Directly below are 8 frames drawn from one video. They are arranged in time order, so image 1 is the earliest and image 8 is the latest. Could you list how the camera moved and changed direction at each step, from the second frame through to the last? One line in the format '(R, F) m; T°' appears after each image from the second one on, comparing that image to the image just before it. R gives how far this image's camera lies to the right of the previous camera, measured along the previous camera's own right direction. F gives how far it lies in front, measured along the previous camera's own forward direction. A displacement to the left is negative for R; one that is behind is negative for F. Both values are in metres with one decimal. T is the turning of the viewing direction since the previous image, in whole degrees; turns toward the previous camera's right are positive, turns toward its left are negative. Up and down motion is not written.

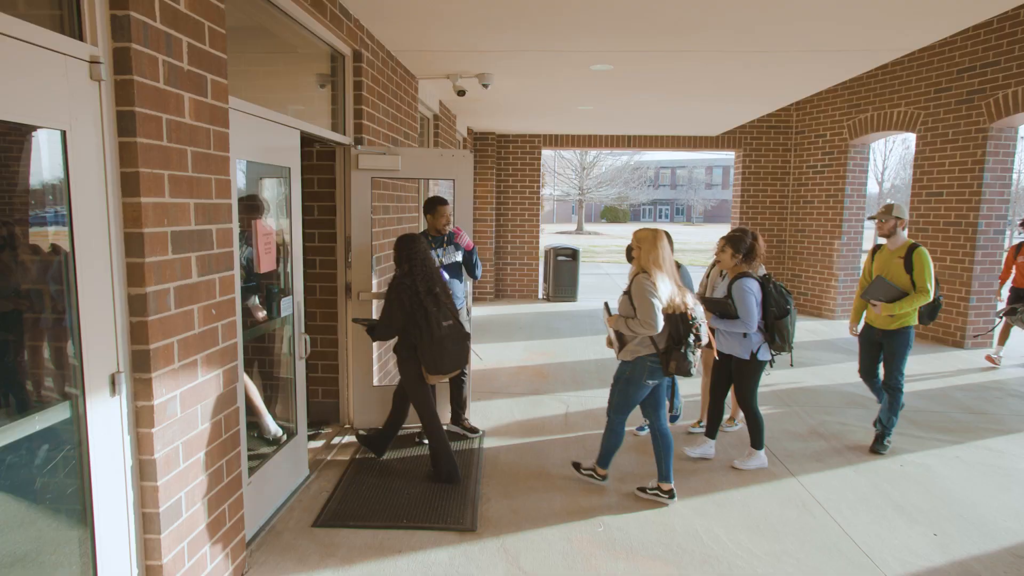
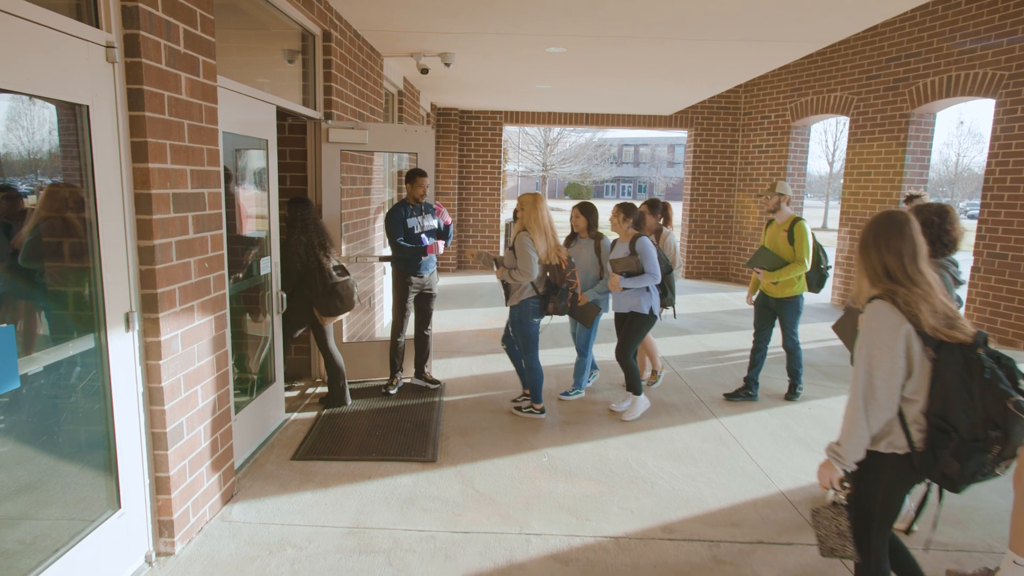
(0.0, -0.4) m; +3°
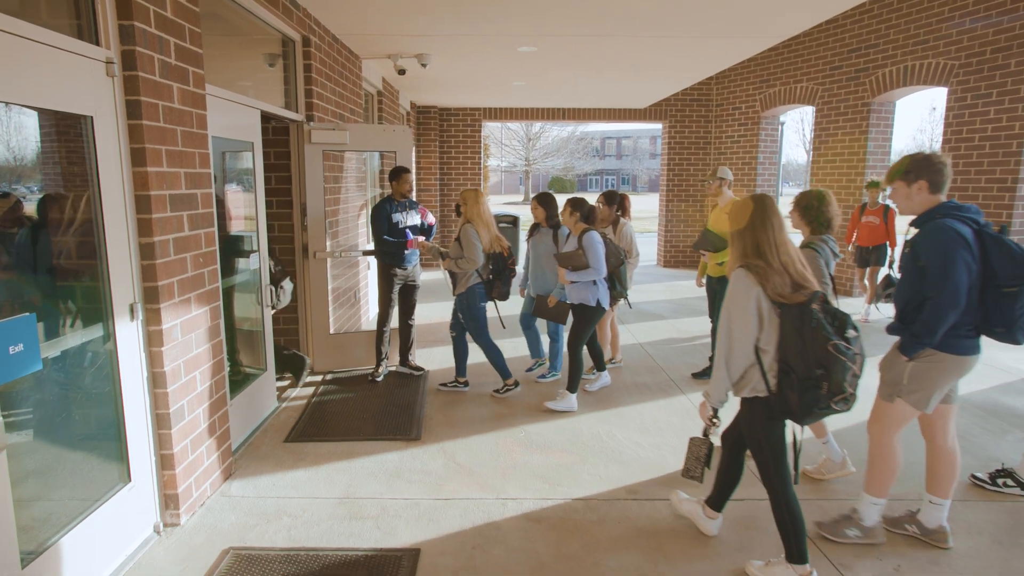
(+0.1, -0.3) m; +1°
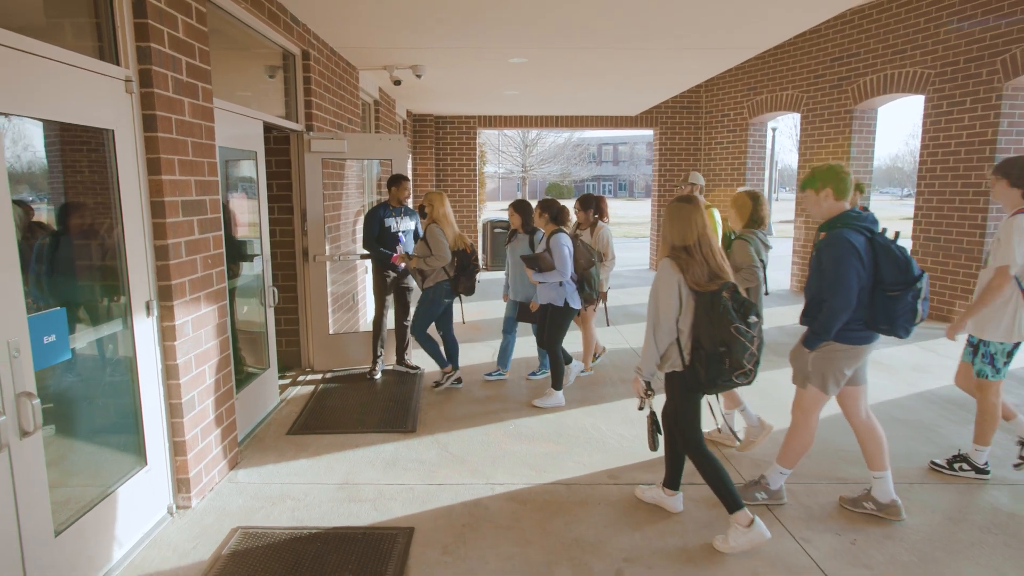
(+0.1, -0.2) m; 0°
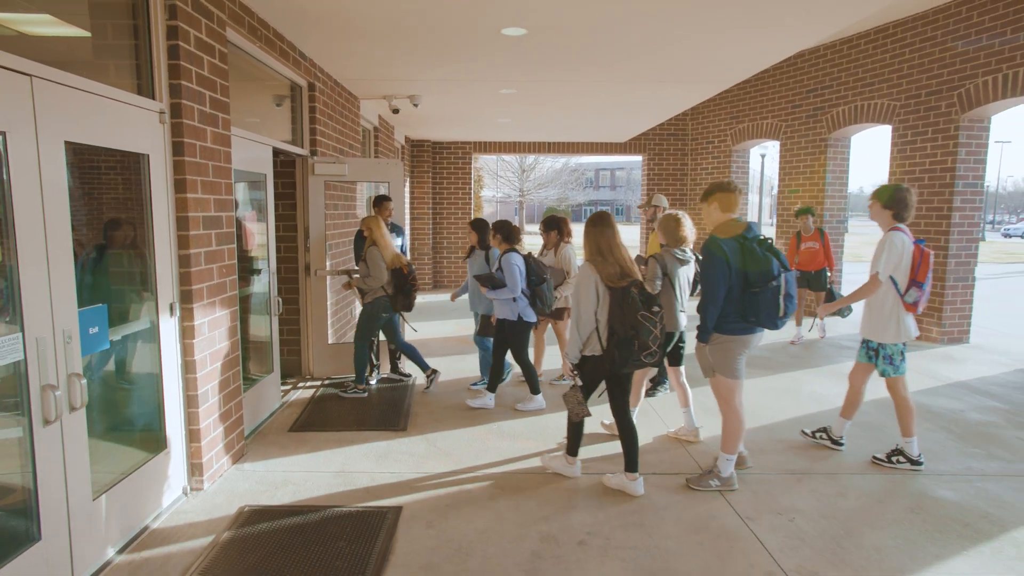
(+0.1, -0.4) m; 0°
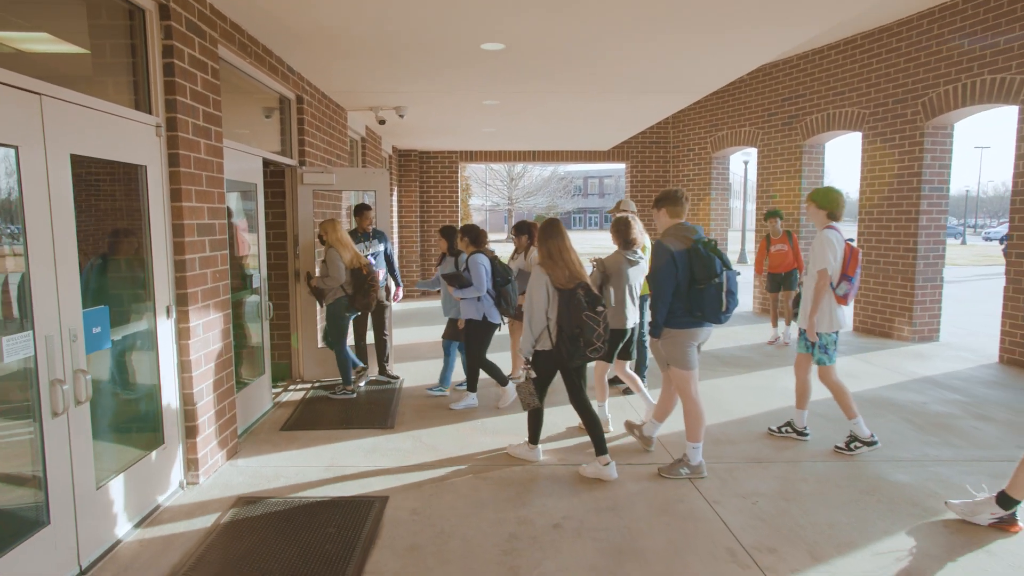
(+0.1, -0.2) m; +1°
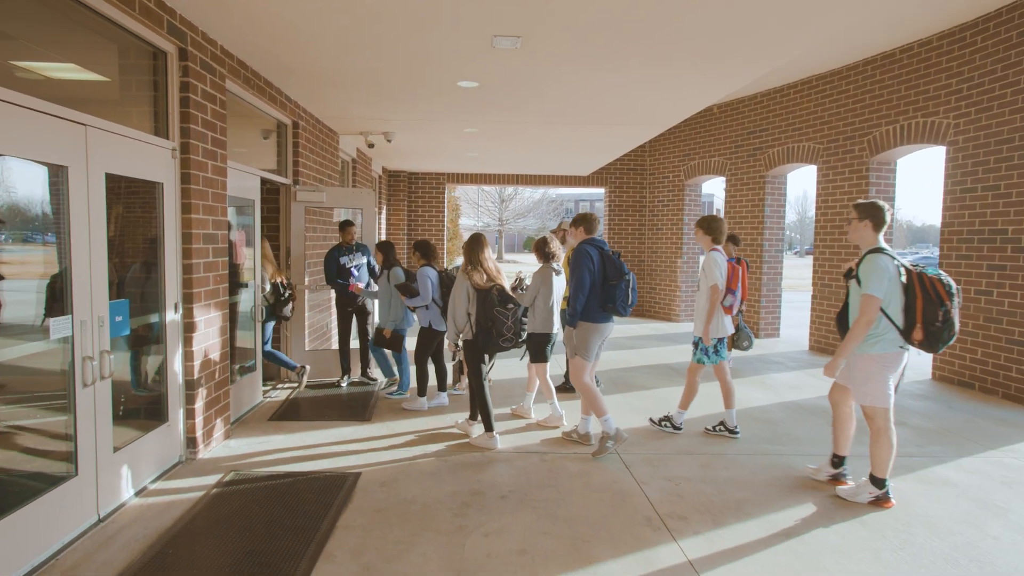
(+0.2, -0.6) m; +1°
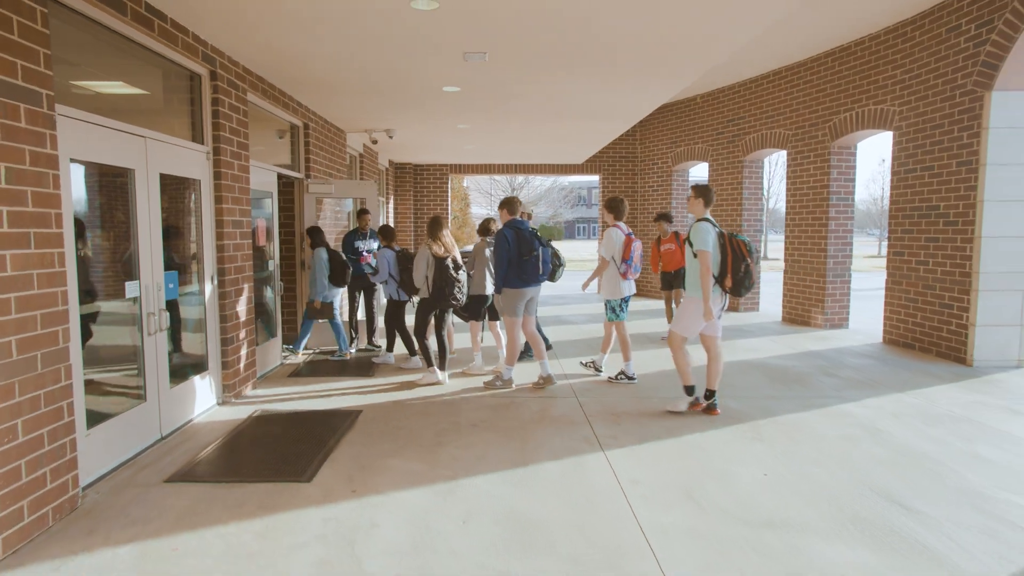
(+0.3, -0.9) m; -2°
